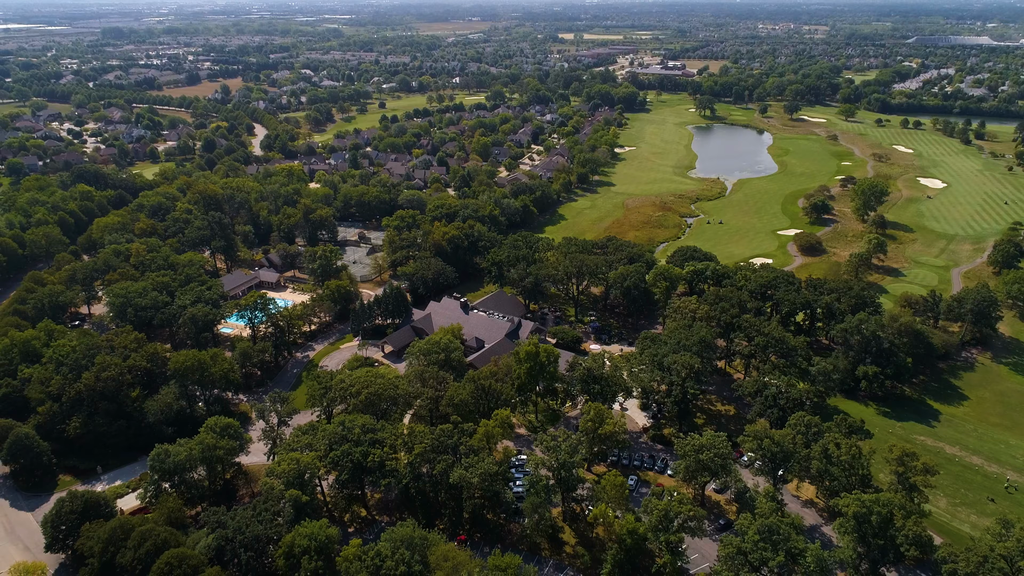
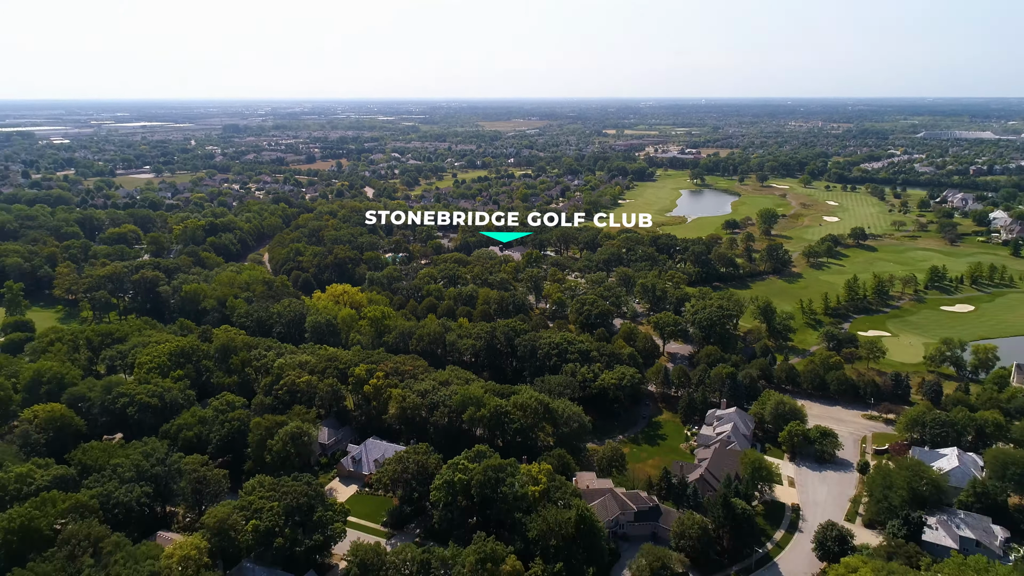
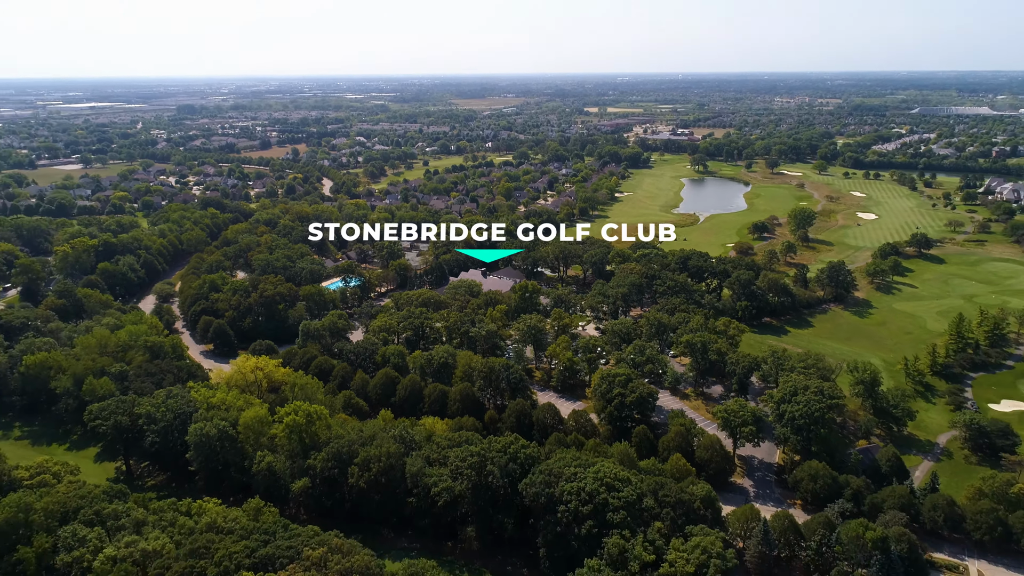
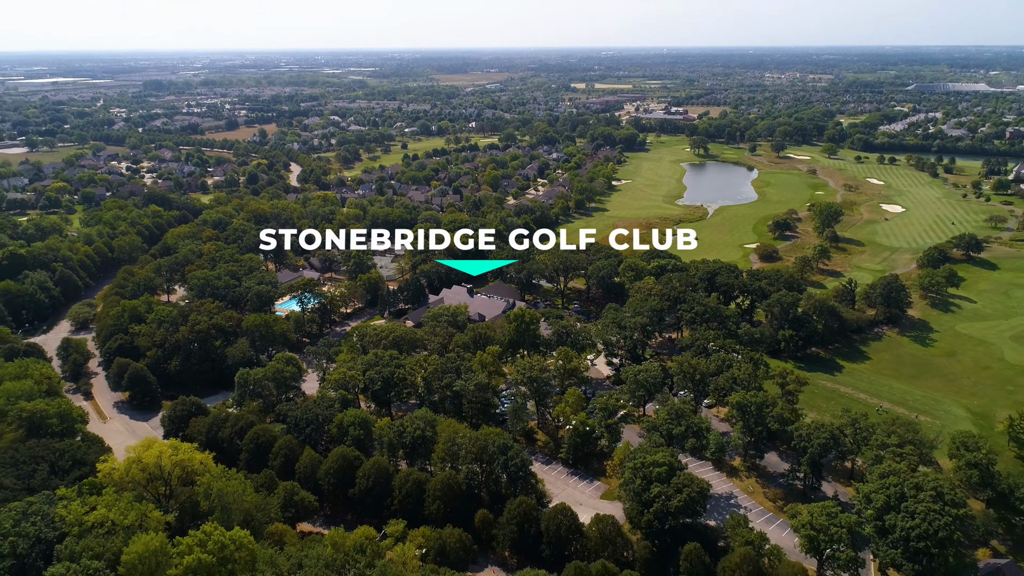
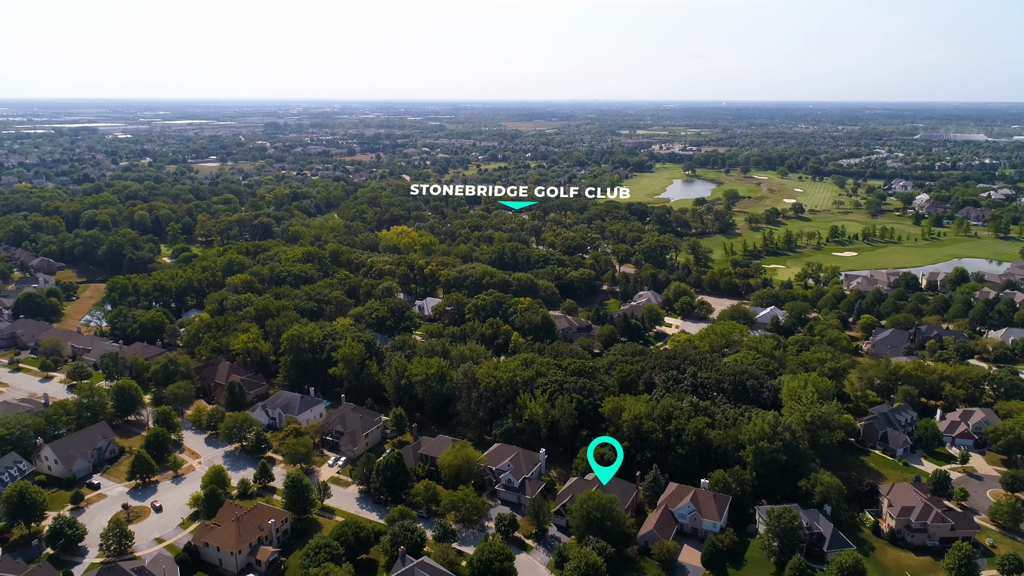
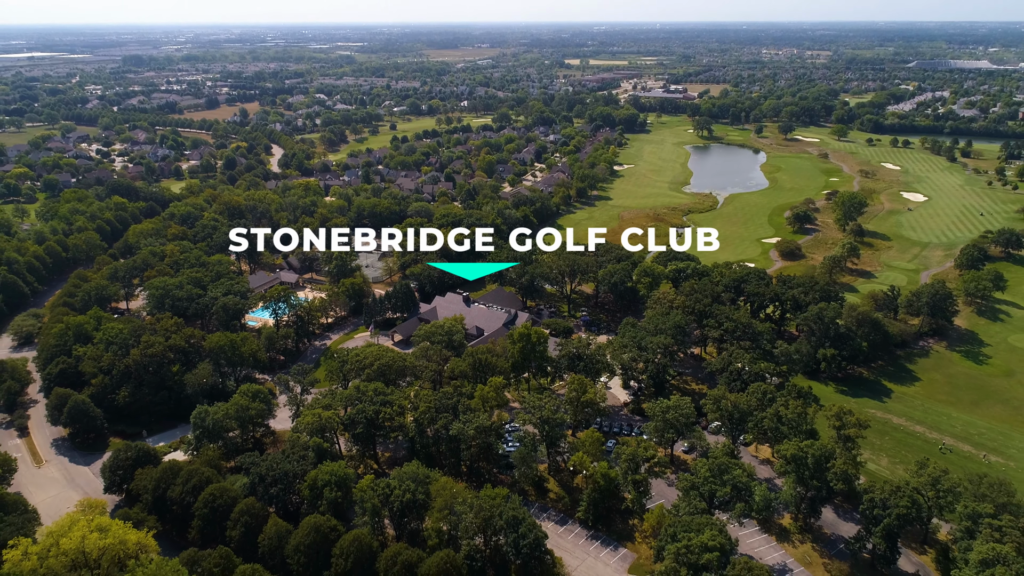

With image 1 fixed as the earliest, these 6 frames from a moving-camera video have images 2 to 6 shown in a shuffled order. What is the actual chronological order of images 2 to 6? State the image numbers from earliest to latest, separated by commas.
6, 4, 3, 2, 5
